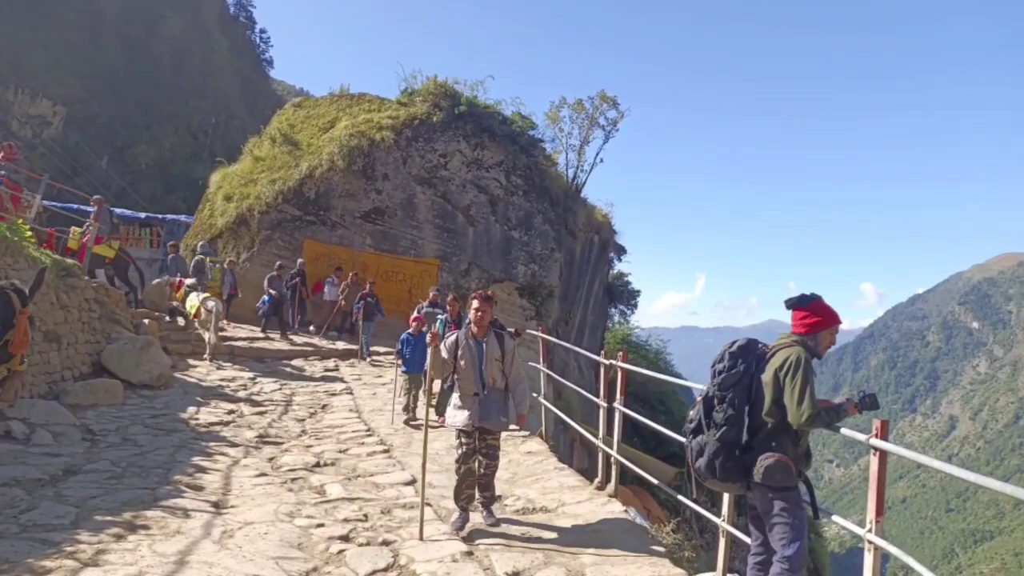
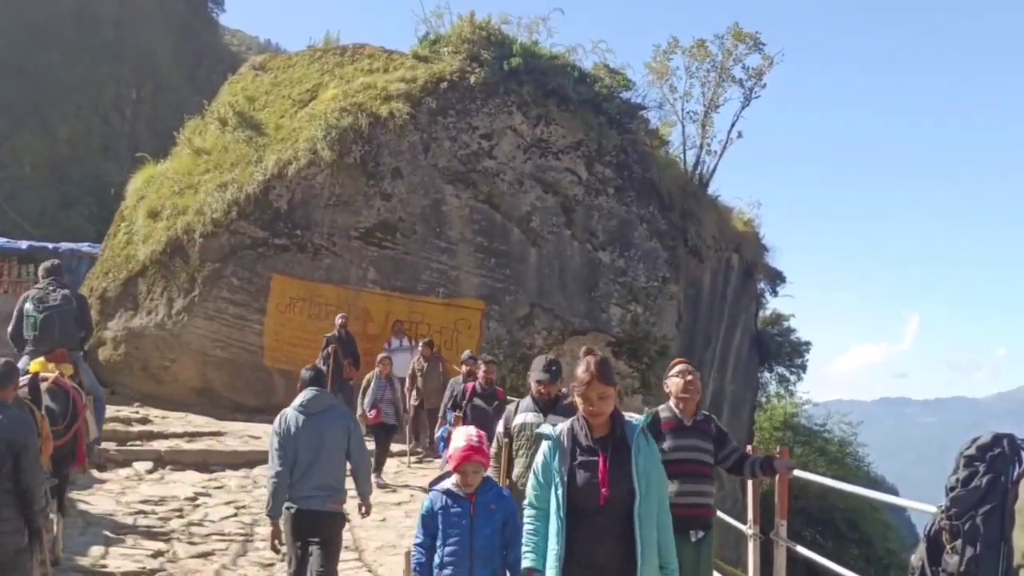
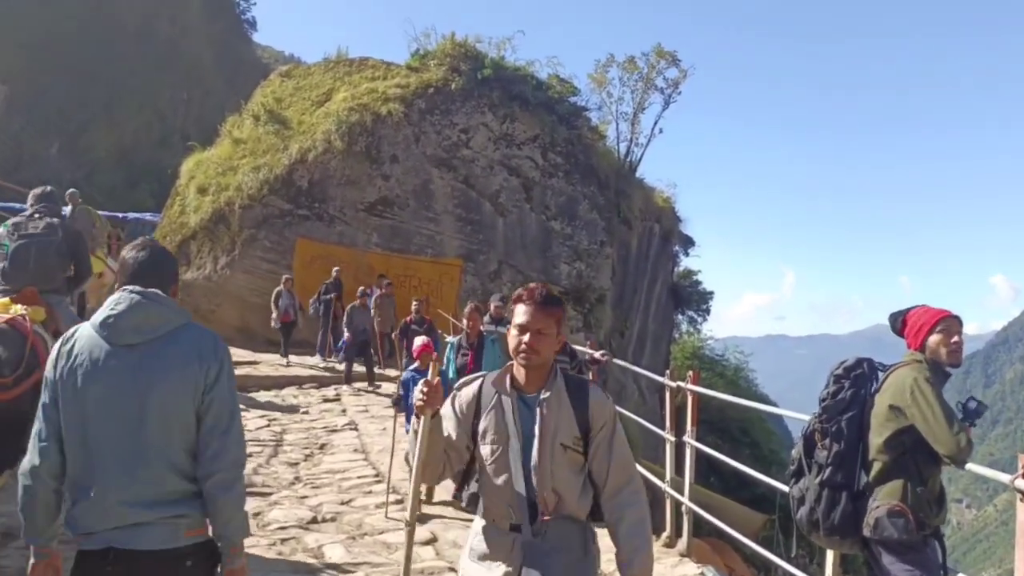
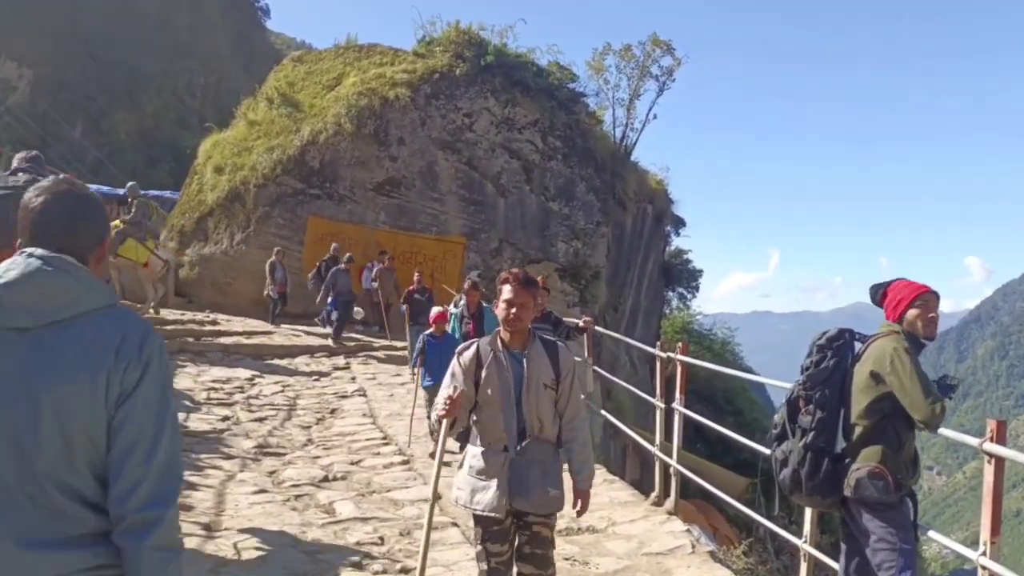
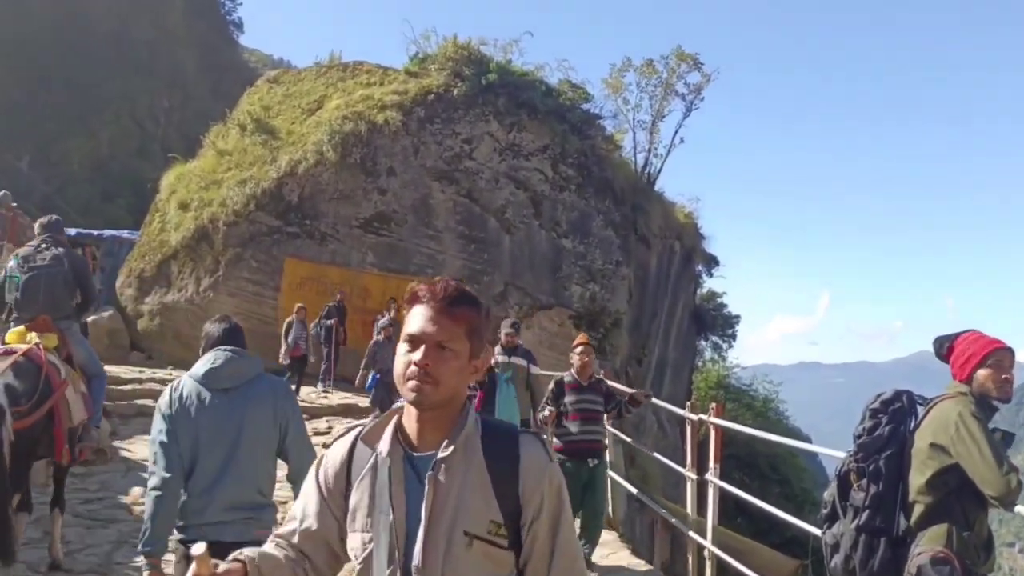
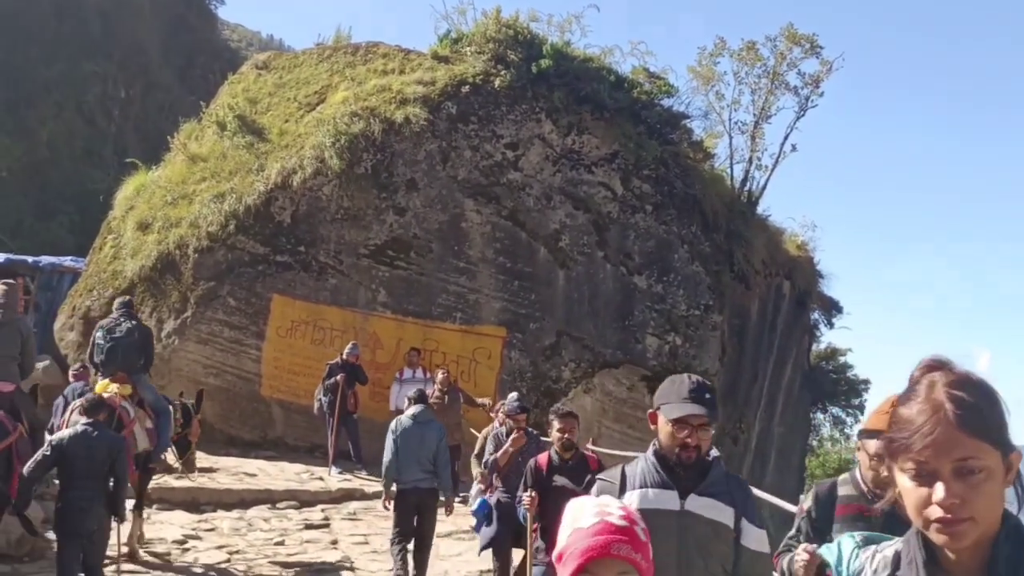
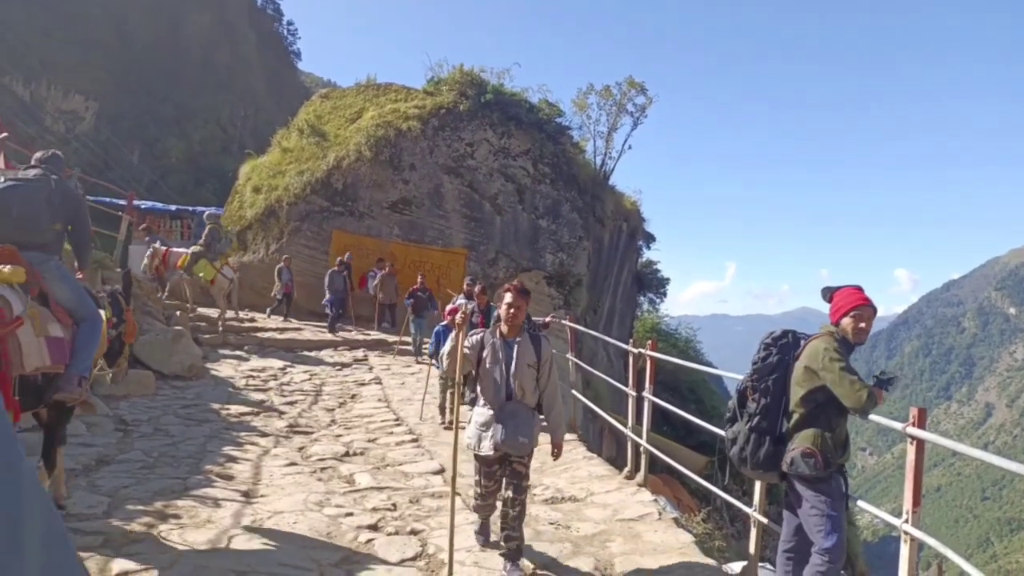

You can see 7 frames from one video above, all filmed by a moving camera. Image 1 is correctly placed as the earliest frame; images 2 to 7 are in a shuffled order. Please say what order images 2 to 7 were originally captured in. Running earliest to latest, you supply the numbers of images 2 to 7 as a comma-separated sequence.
7, 4, 3, 5, 2, 6
